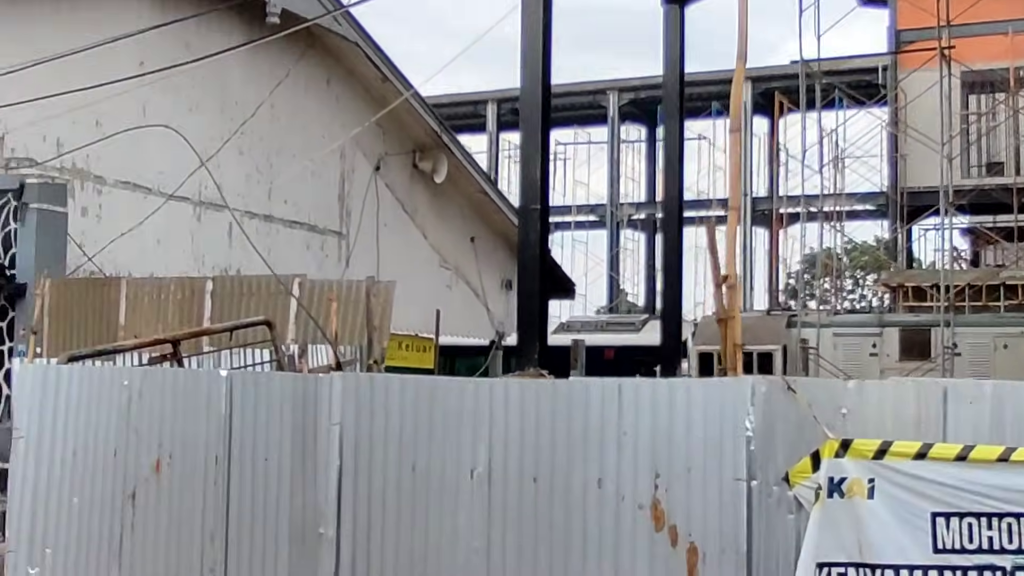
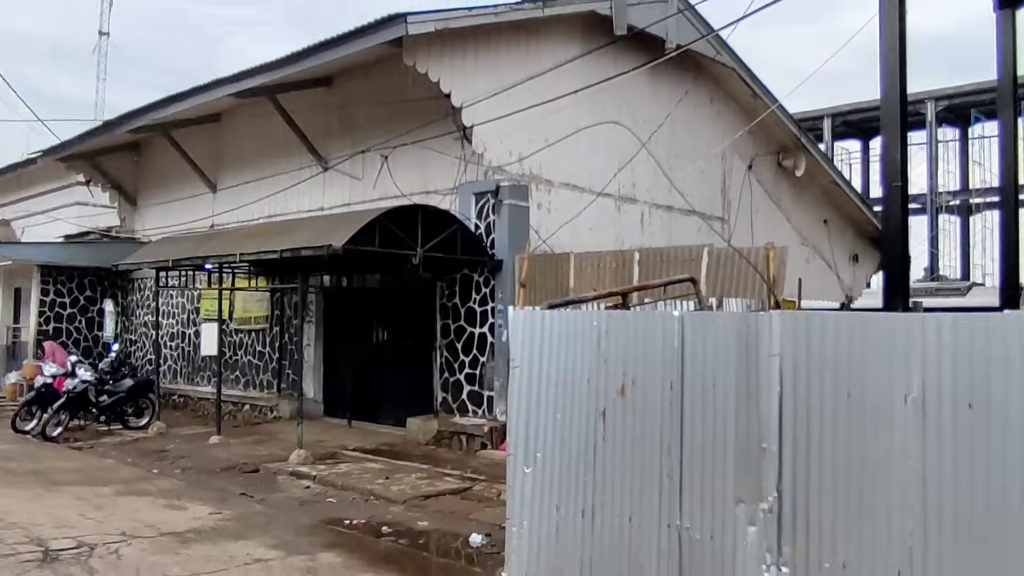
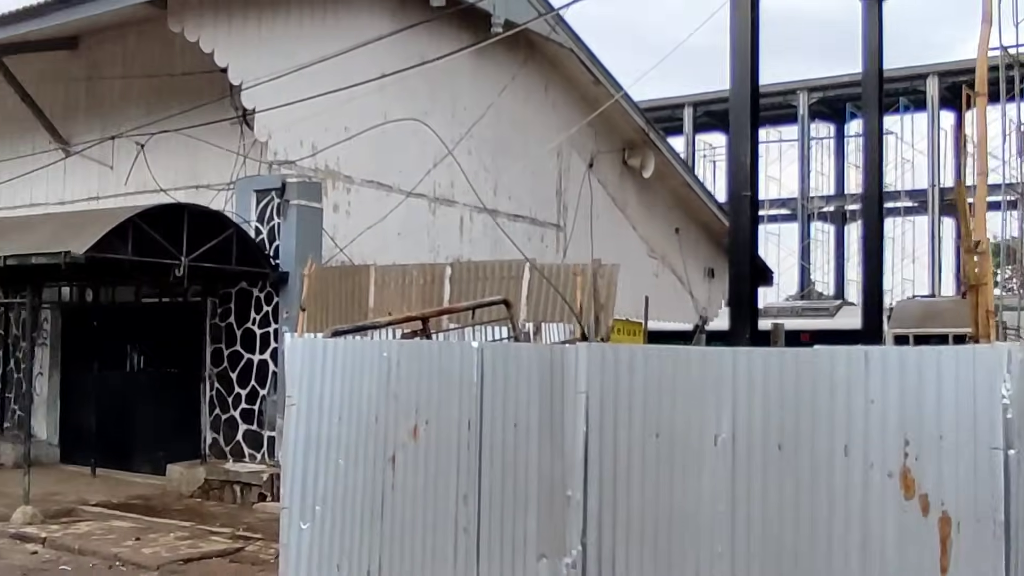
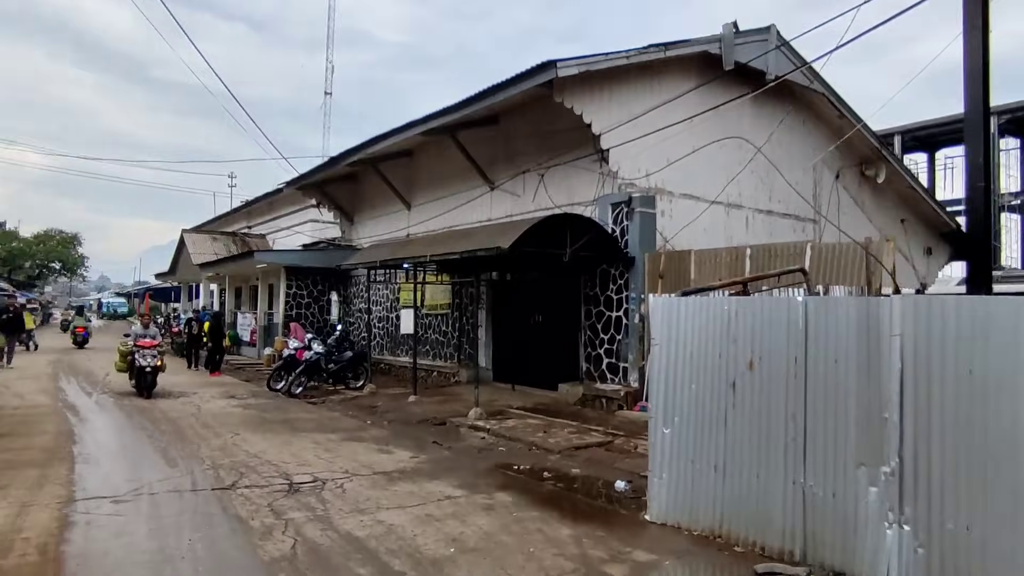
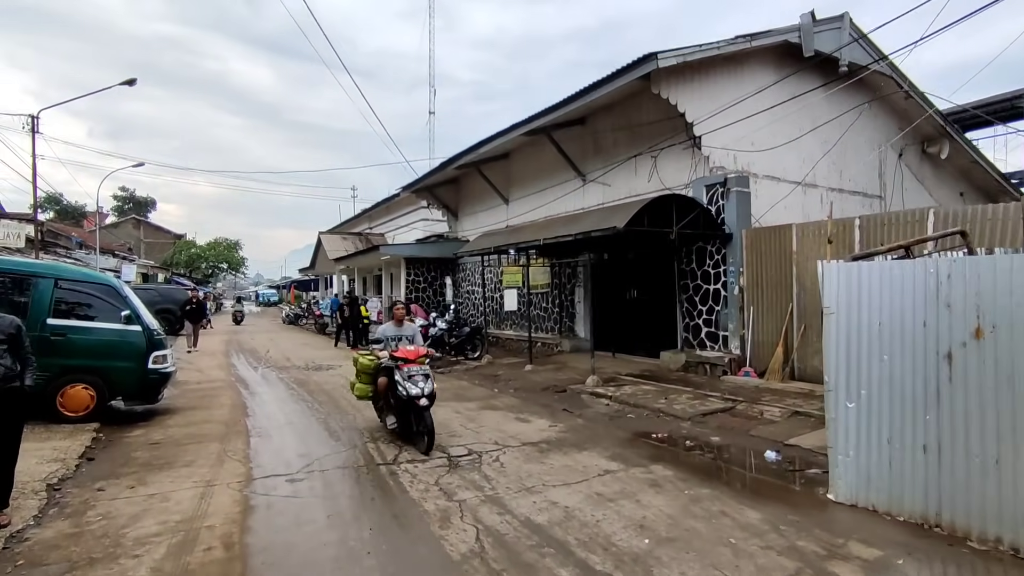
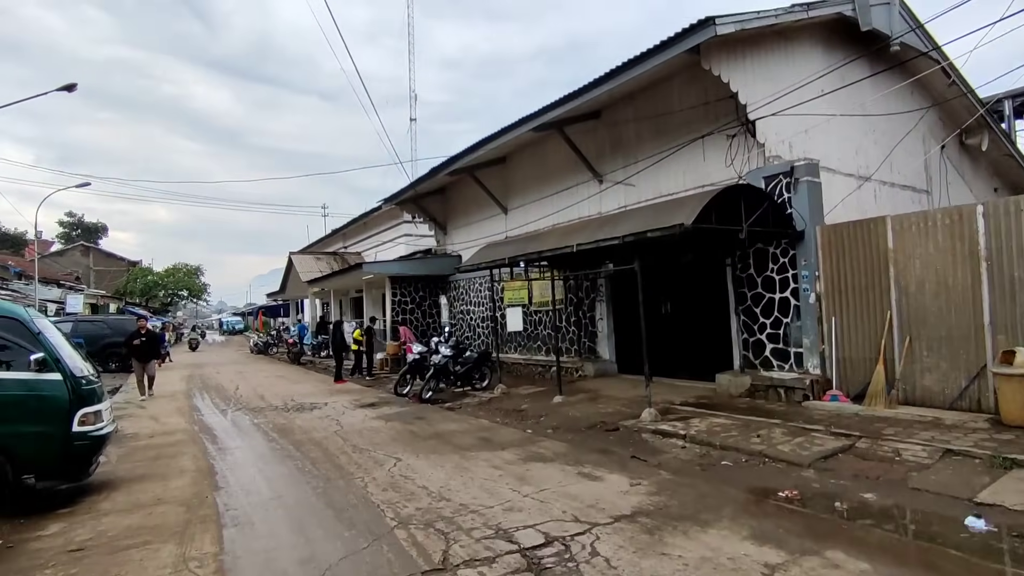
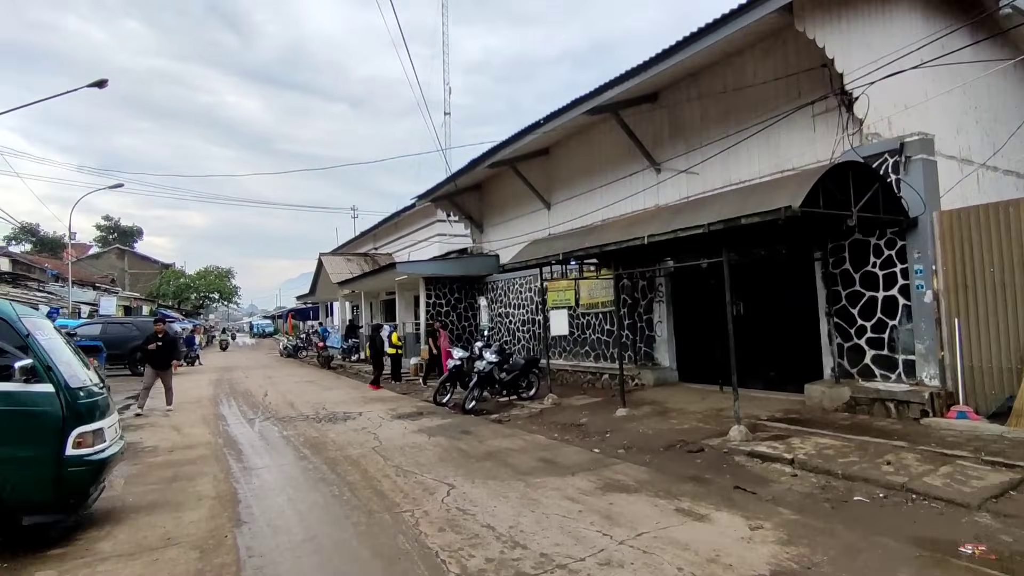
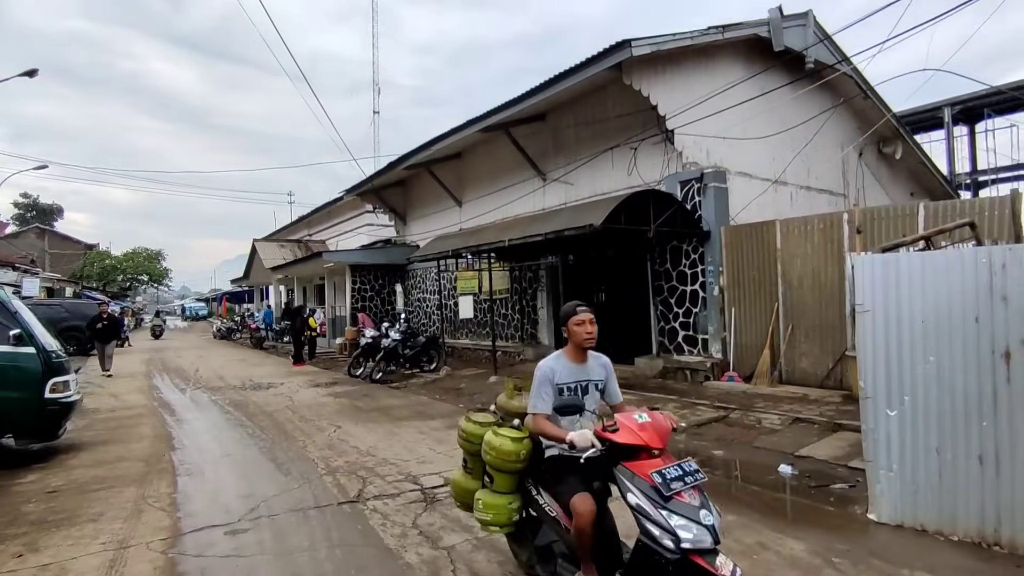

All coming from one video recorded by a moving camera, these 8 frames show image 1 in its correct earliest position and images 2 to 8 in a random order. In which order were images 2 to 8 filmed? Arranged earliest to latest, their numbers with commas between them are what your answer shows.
3, 2, 4, 5, 8, 6, 7
